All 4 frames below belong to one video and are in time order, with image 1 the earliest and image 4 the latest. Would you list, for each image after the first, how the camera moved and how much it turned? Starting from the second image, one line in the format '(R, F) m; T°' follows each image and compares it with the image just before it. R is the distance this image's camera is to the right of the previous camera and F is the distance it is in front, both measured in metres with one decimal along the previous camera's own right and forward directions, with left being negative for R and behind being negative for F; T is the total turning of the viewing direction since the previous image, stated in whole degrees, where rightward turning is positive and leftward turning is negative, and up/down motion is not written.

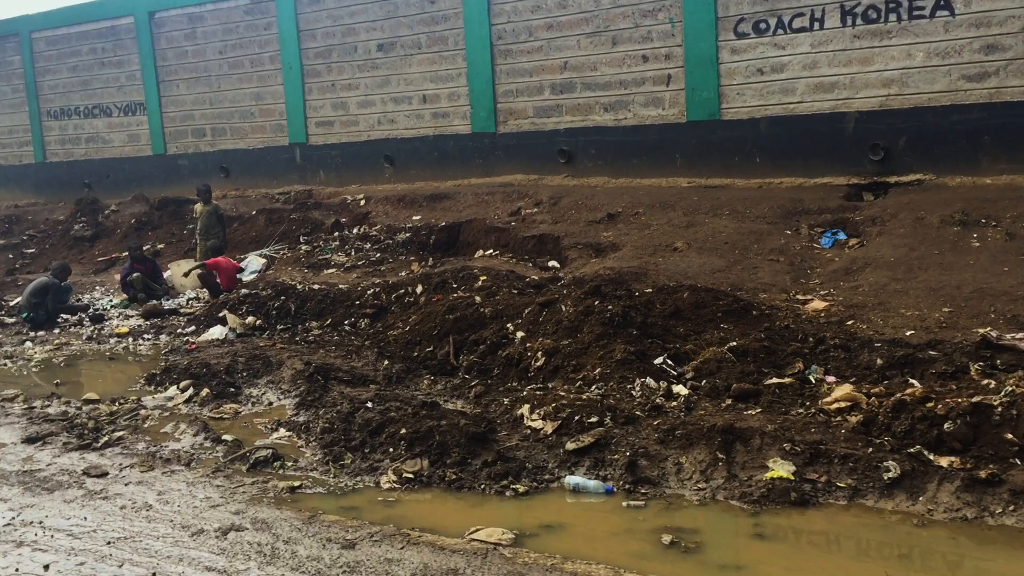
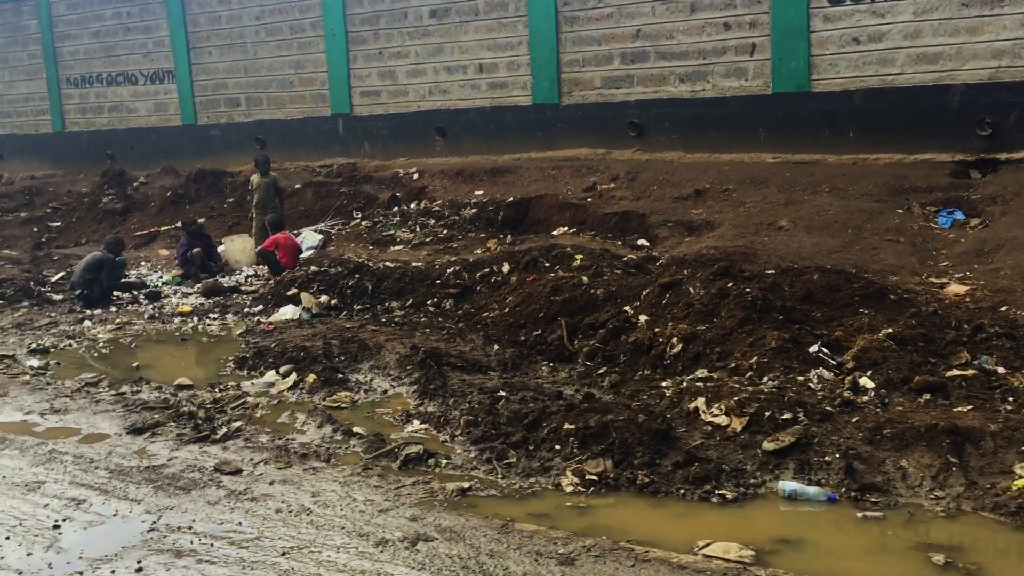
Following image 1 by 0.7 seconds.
(-0.9, +0.5) m; +1°
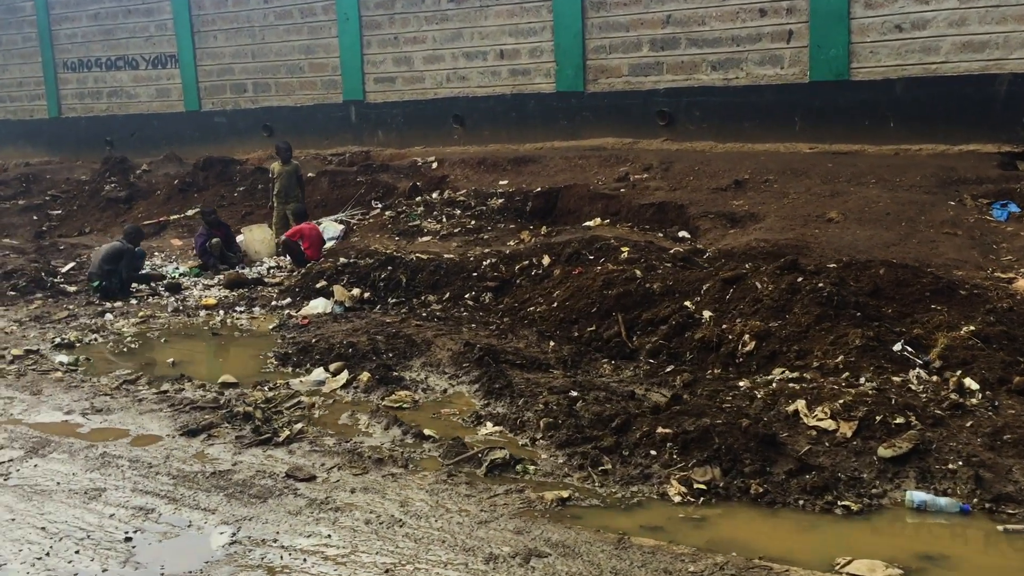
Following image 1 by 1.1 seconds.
(-0.5, +0.3) m; +1°
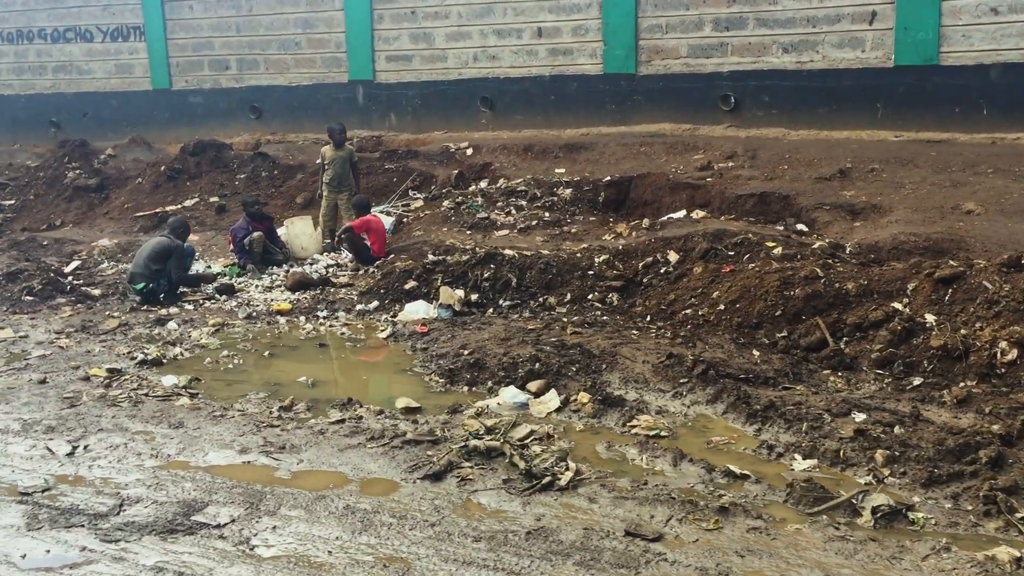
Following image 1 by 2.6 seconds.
(-1.8, +1.0) m; +7°
